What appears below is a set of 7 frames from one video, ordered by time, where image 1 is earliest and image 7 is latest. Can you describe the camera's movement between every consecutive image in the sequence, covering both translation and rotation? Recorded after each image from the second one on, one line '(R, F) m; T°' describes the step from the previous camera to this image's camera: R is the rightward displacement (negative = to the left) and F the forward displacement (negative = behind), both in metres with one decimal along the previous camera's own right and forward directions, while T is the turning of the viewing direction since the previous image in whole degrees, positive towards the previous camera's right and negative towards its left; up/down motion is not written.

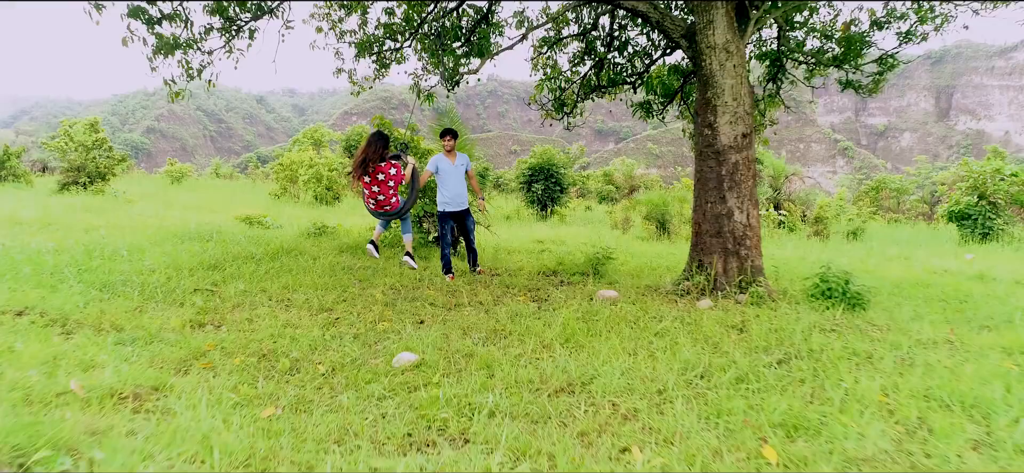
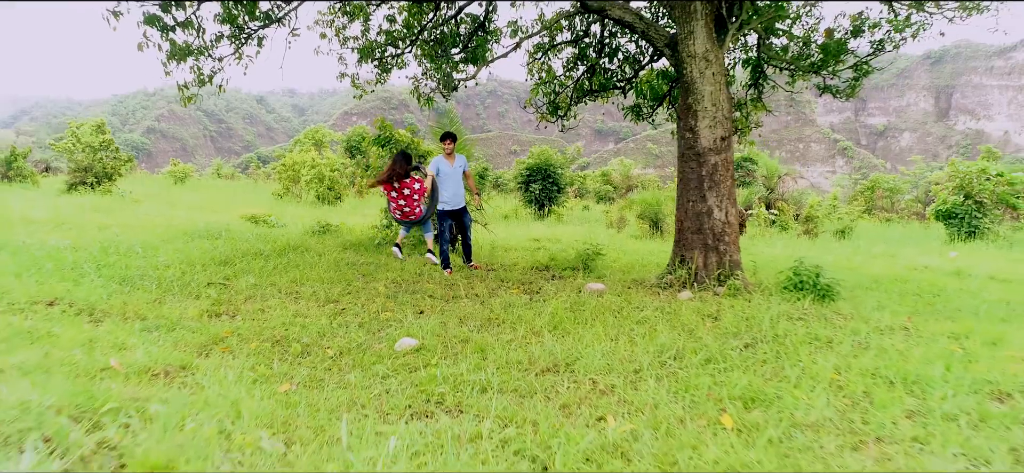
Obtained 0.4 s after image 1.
(0.0, -0.3) m; 0°
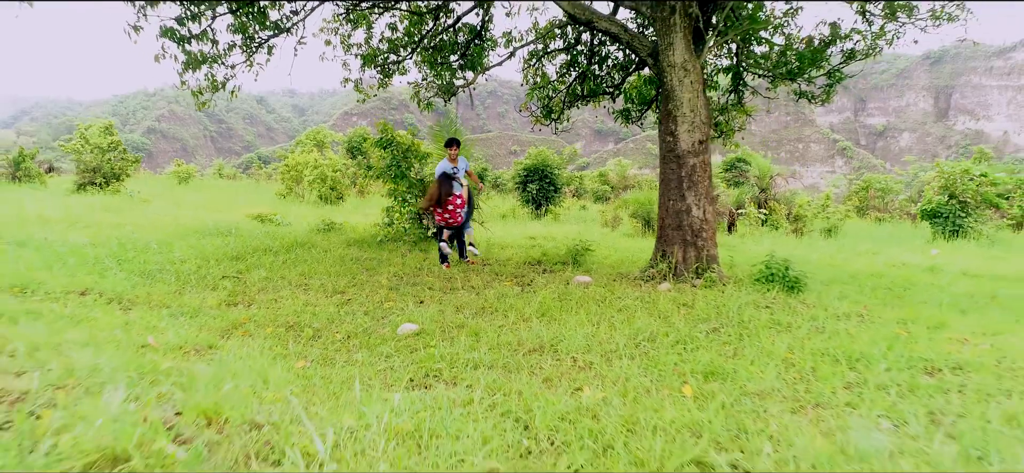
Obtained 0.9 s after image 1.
(0.0, -0.3) m; 0°
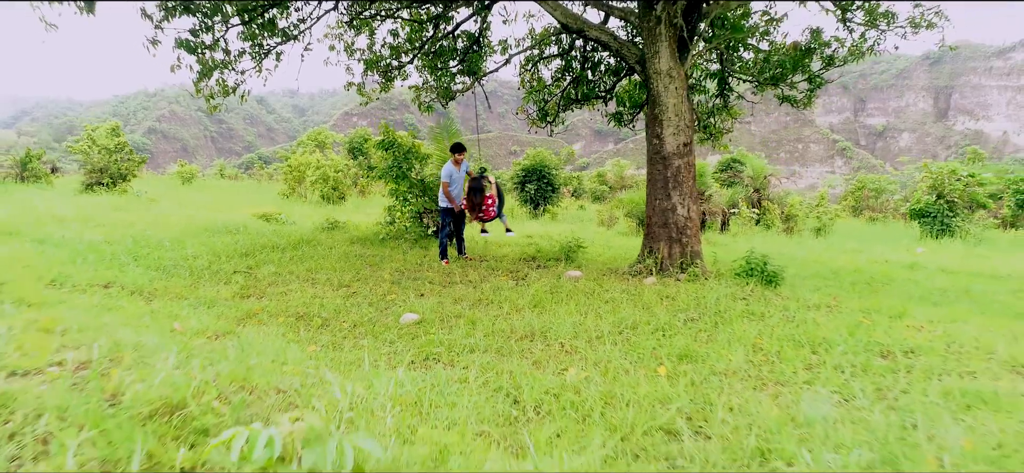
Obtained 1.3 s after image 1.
(0.0, -0.3) m; 0°
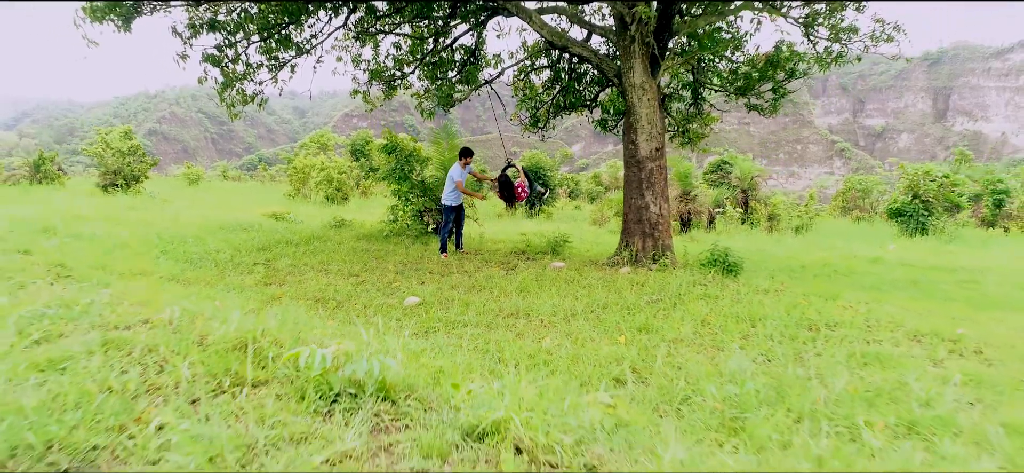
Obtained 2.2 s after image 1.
(+0.1, -0.5) m; 0°
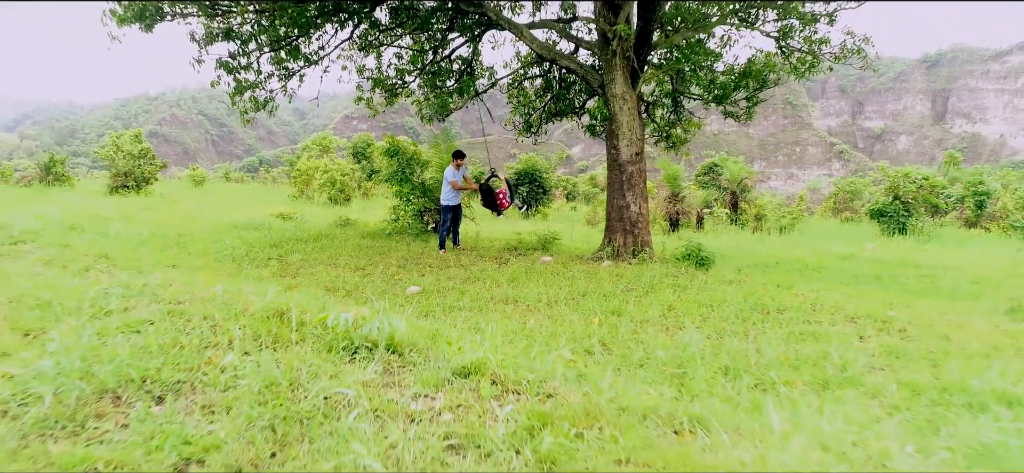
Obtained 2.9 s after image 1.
(+0.1, -0.5) m; 0°
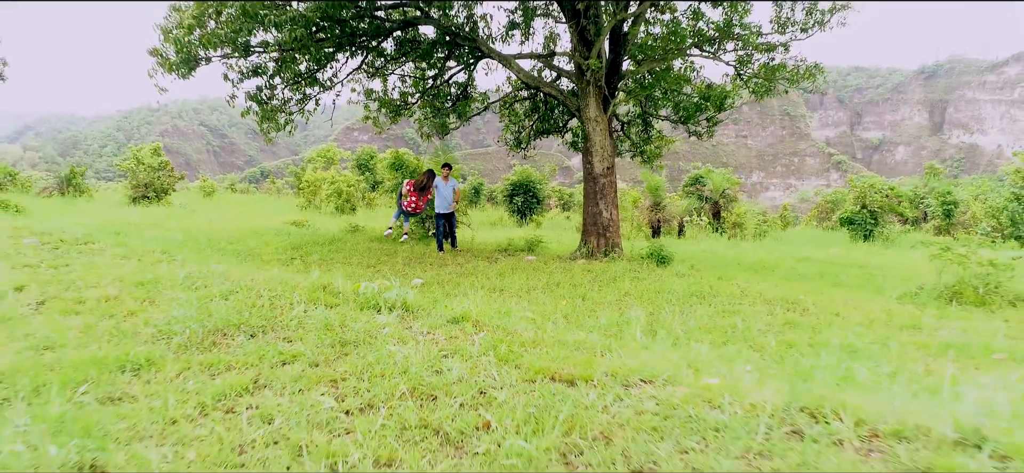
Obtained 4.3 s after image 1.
(+0.1, -0.9) m; 0°
